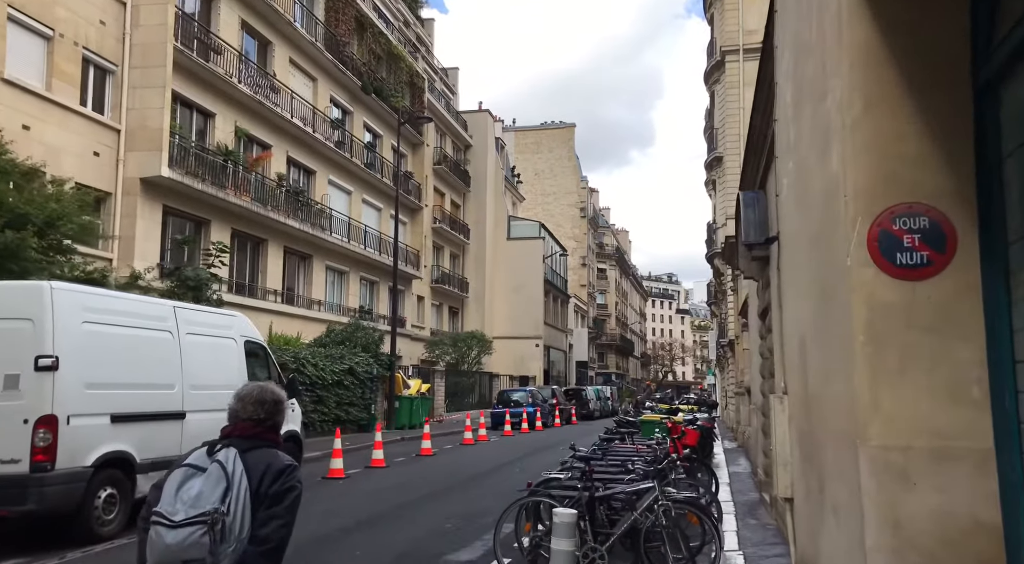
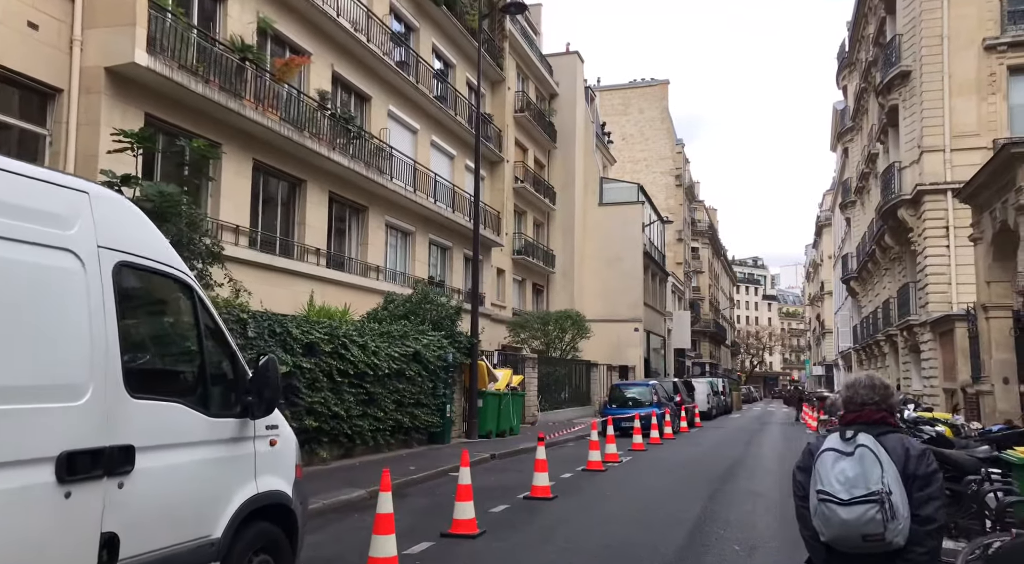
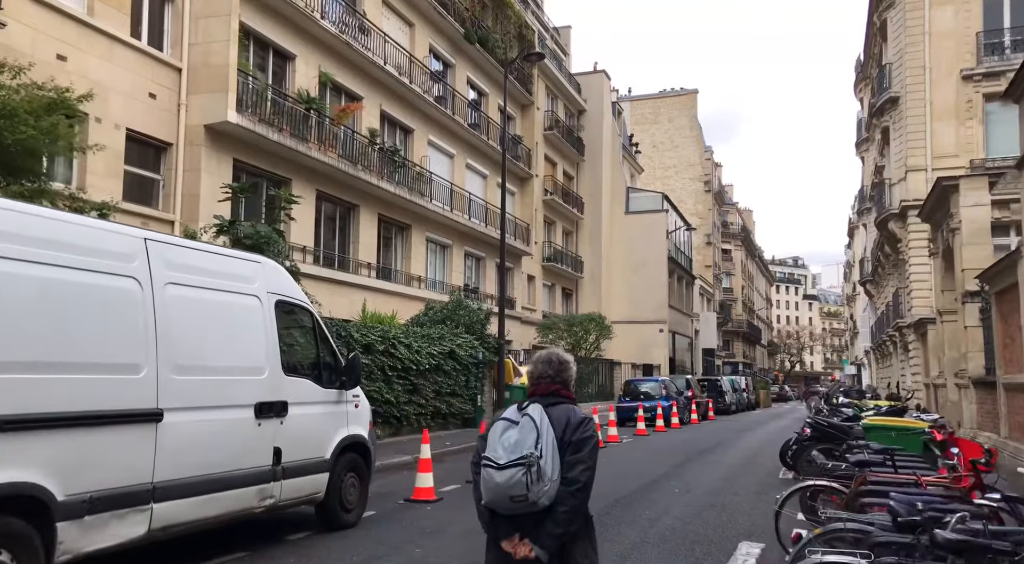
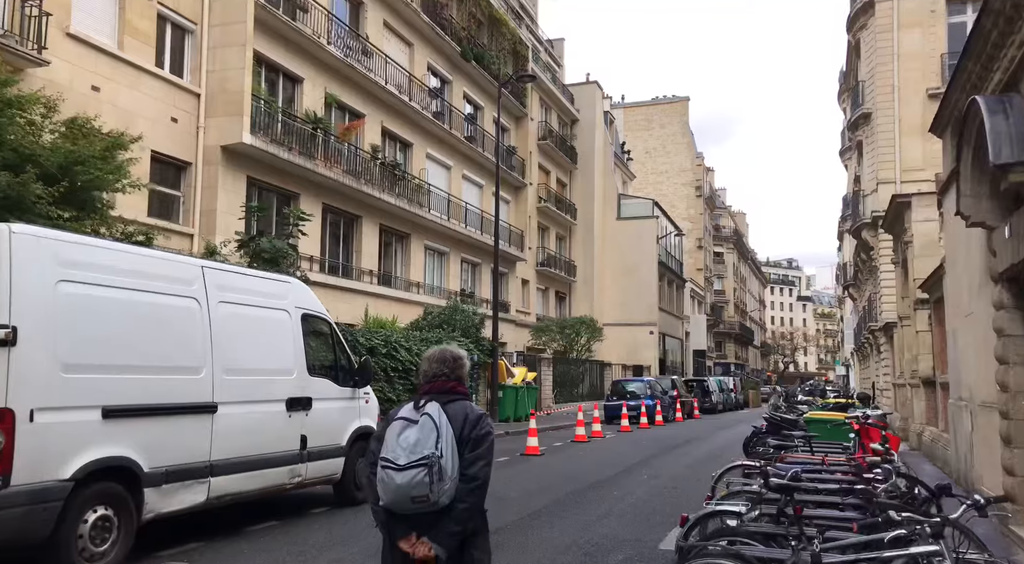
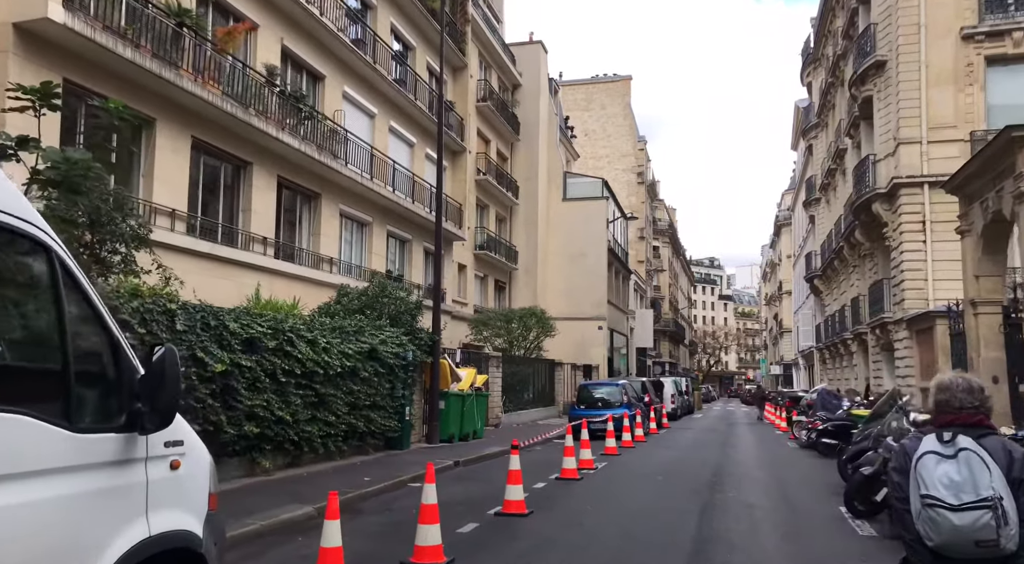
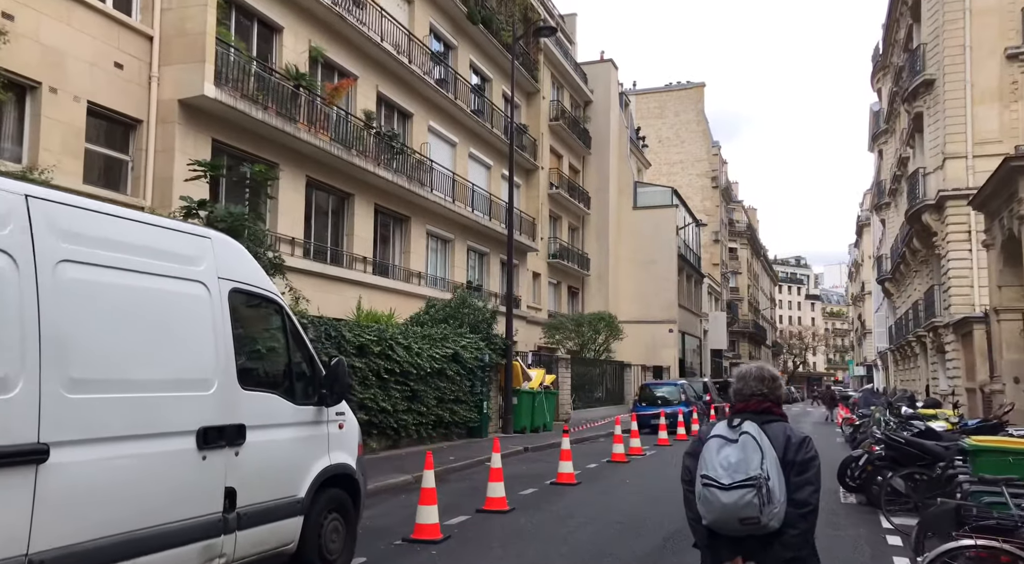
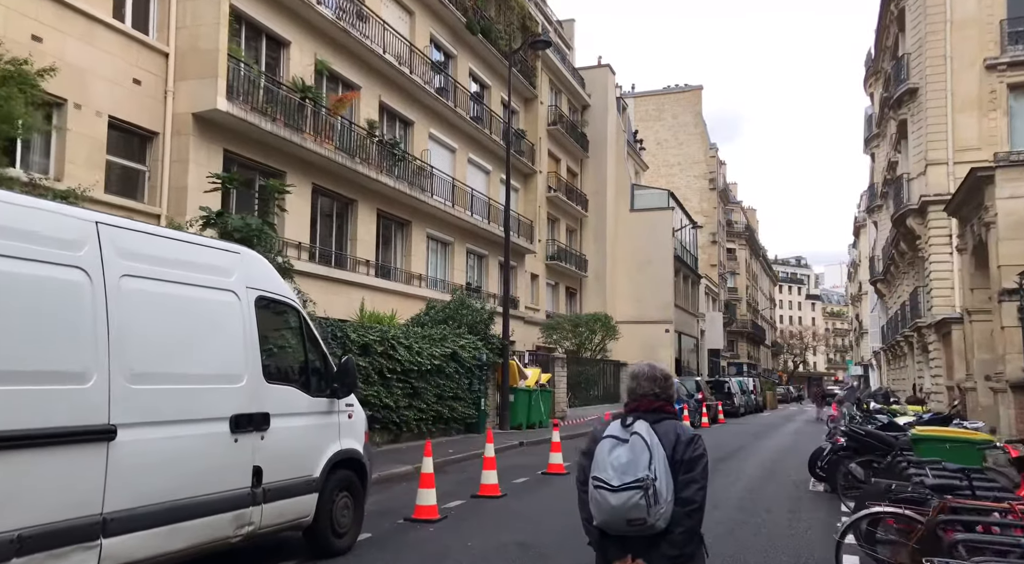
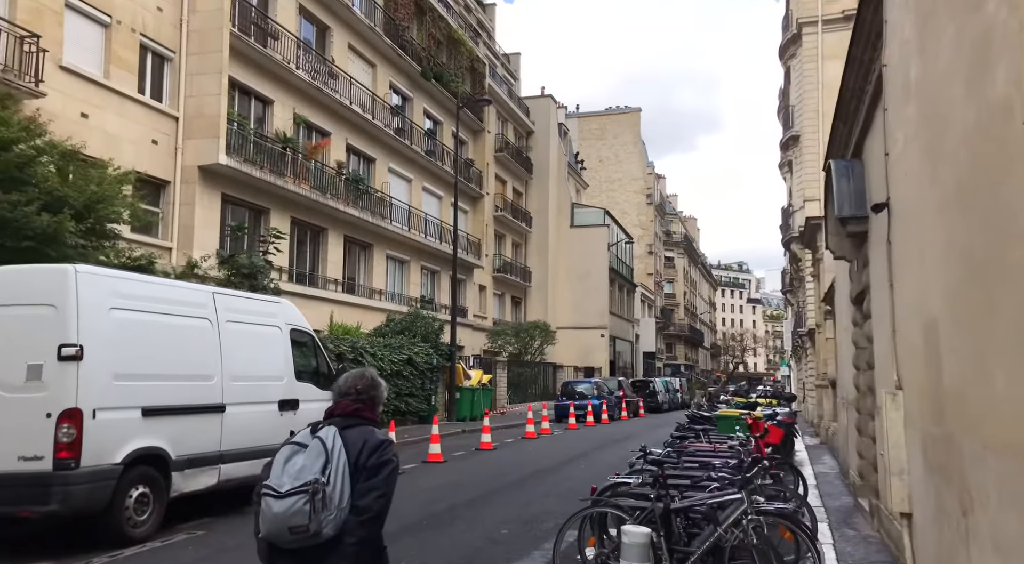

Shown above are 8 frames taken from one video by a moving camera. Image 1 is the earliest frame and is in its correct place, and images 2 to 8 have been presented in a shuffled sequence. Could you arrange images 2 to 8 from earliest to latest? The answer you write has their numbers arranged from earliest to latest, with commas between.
8, 4, 3, 7, 6, 2, 5
